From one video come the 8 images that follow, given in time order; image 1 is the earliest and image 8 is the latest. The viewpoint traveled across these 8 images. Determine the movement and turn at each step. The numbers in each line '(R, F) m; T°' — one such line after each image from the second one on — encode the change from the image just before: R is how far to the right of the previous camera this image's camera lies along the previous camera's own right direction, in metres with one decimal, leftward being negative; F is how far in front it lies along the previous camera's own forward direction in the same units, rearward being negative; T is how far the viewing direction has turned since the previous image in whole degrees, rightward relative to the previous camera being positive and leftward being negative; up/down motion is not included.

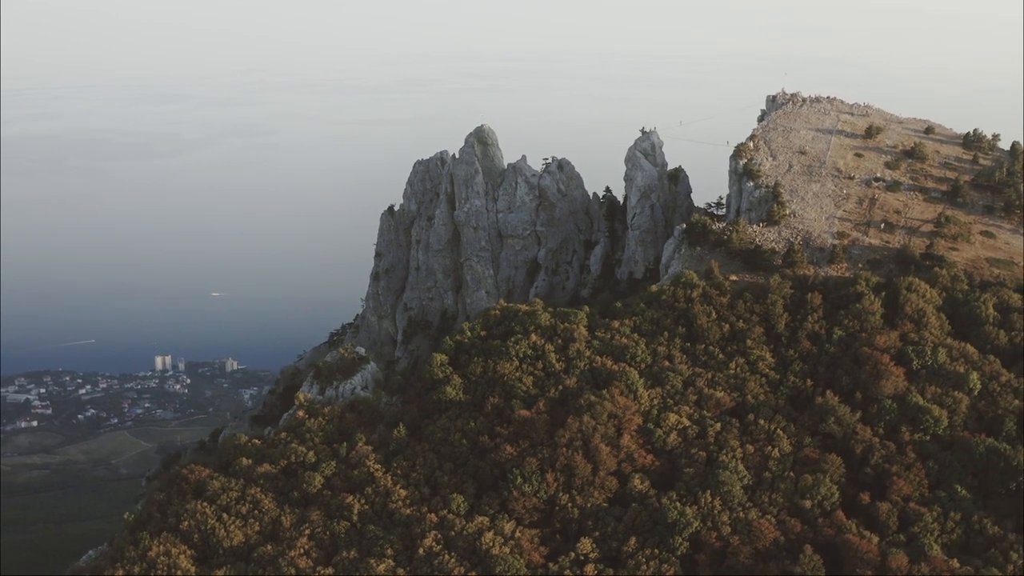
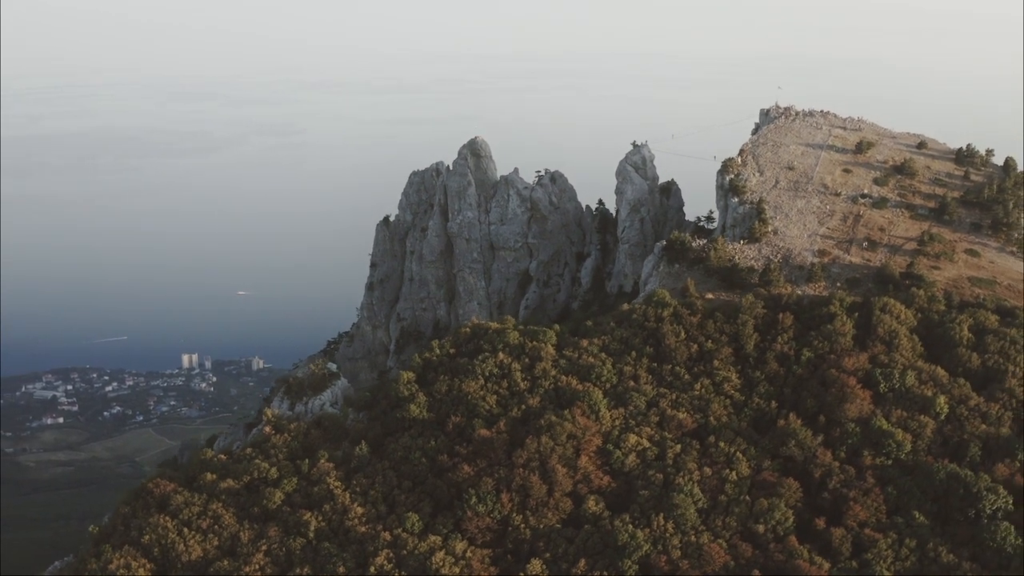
(+1.3, -0.1) m; -1°
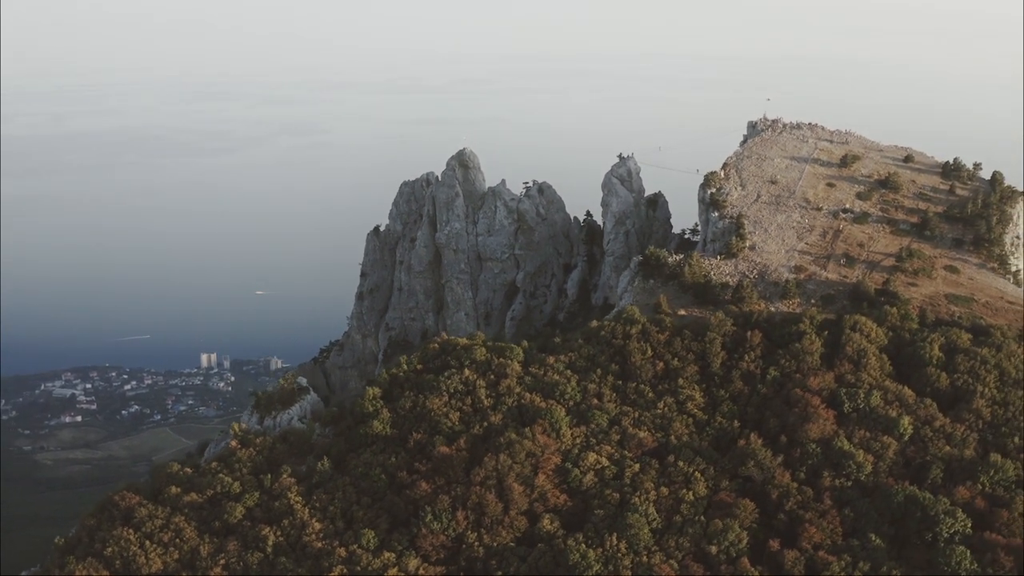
(+1.2, 0.0) m; 0°
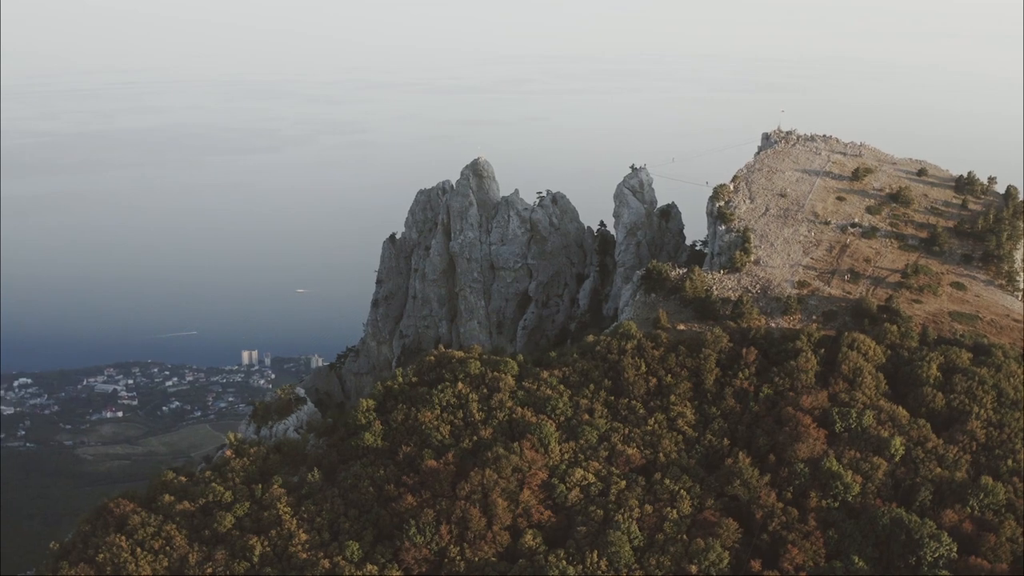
(+1.0, -0.2) m; -2°
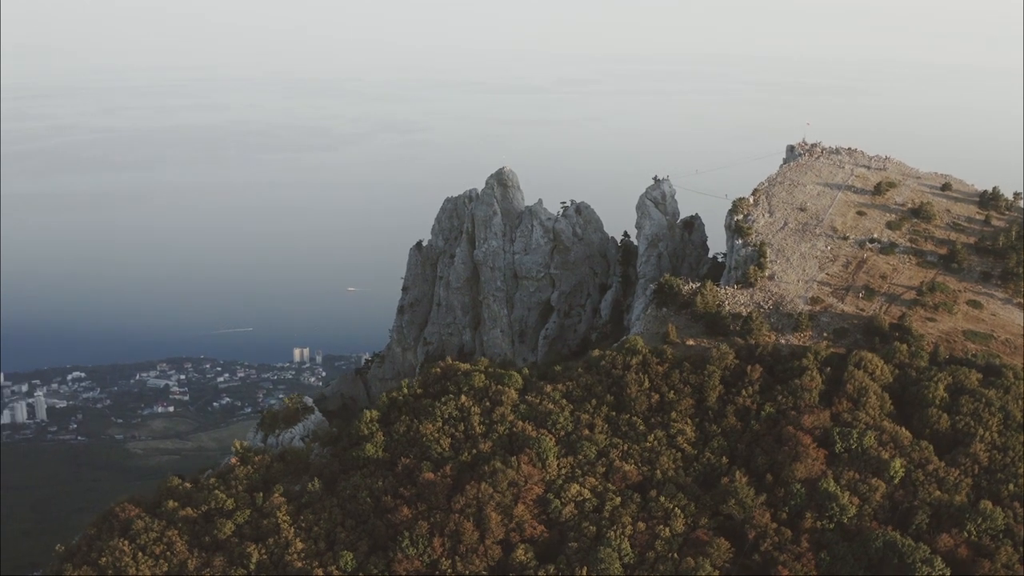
(+1.1, -0.3) m; -3°
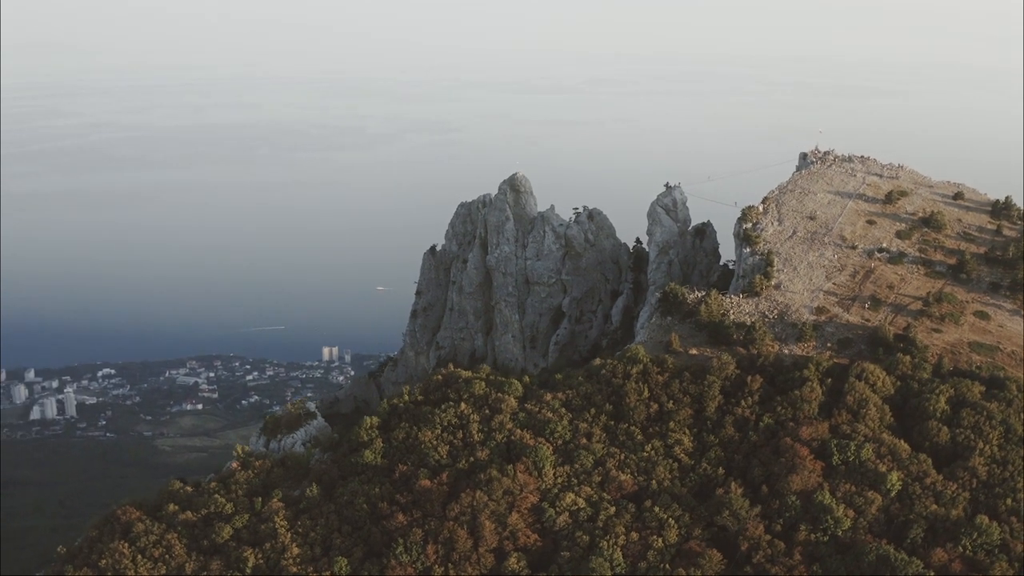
(+0.7, -0.2) m; -2°
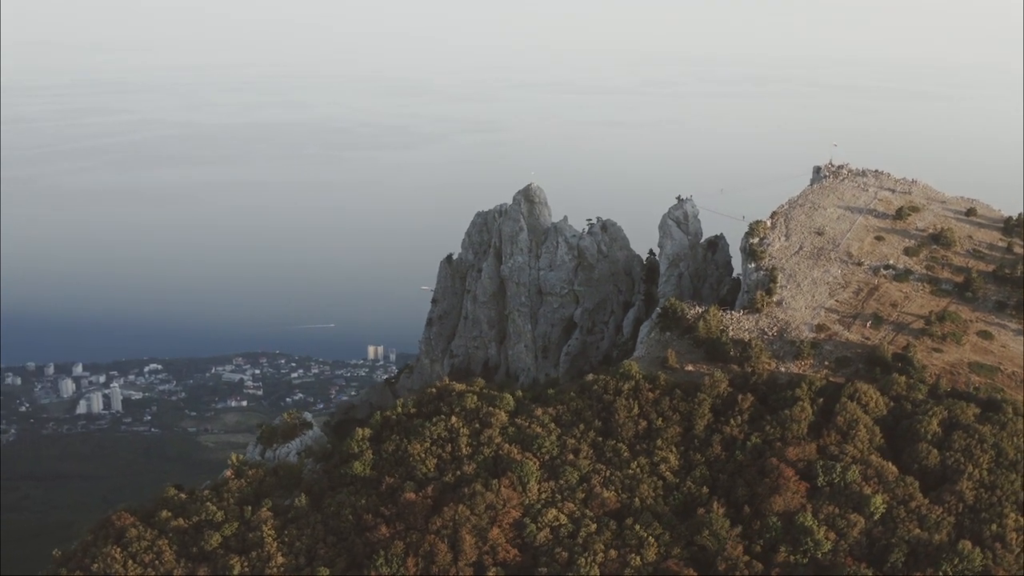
(+1.2, -0.3) m; -2°
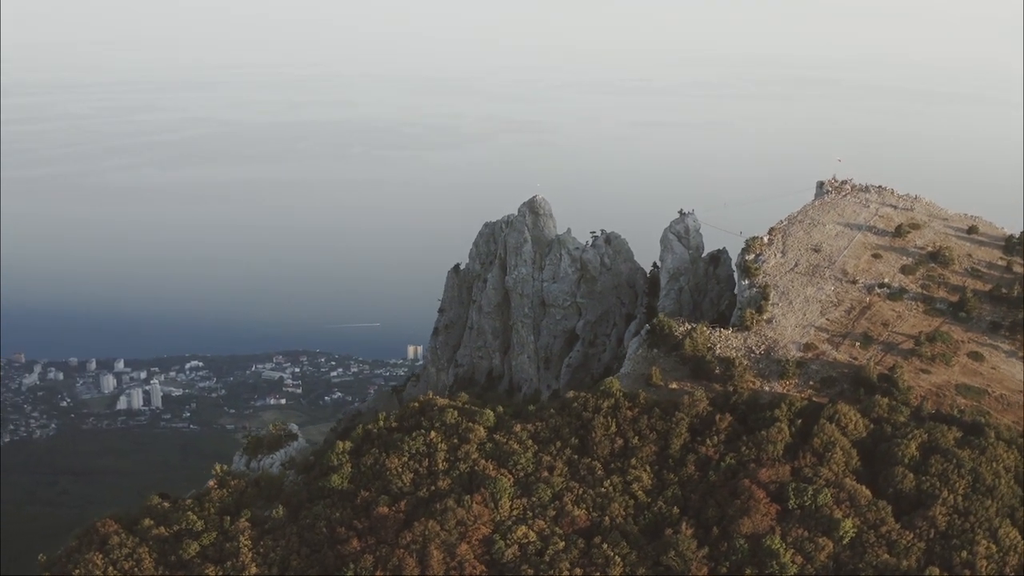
(+1.4, -0.3) m; -2°
